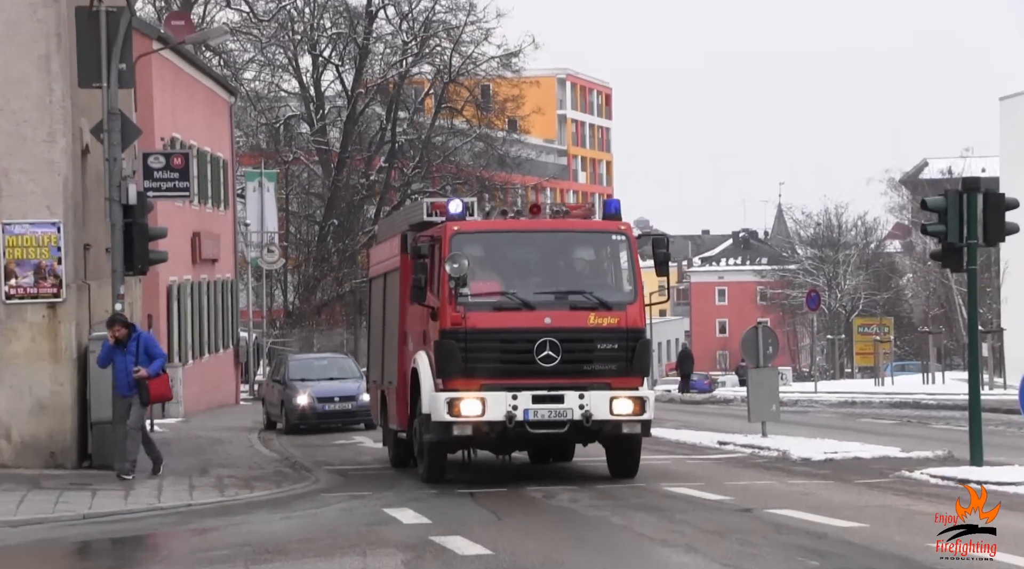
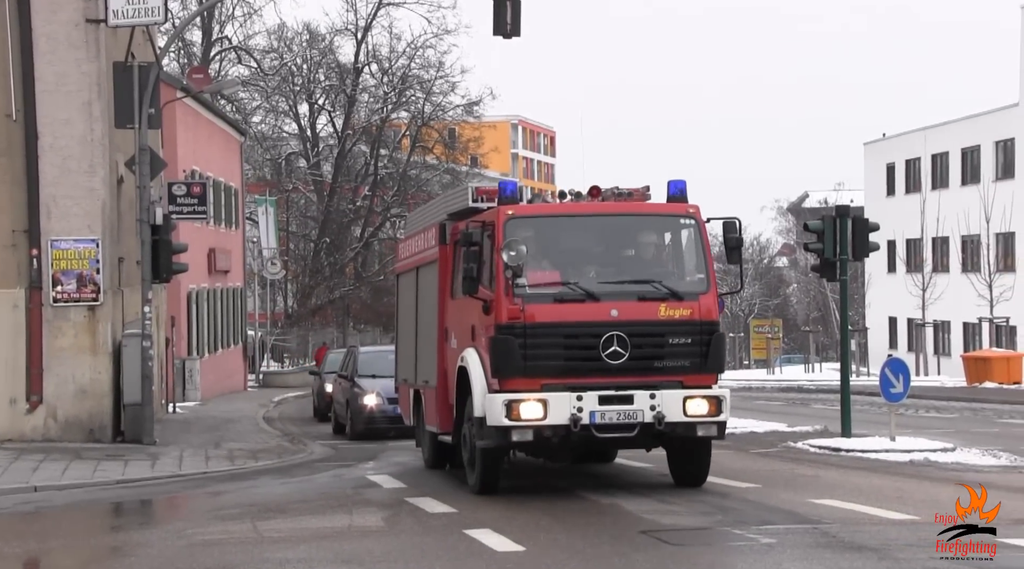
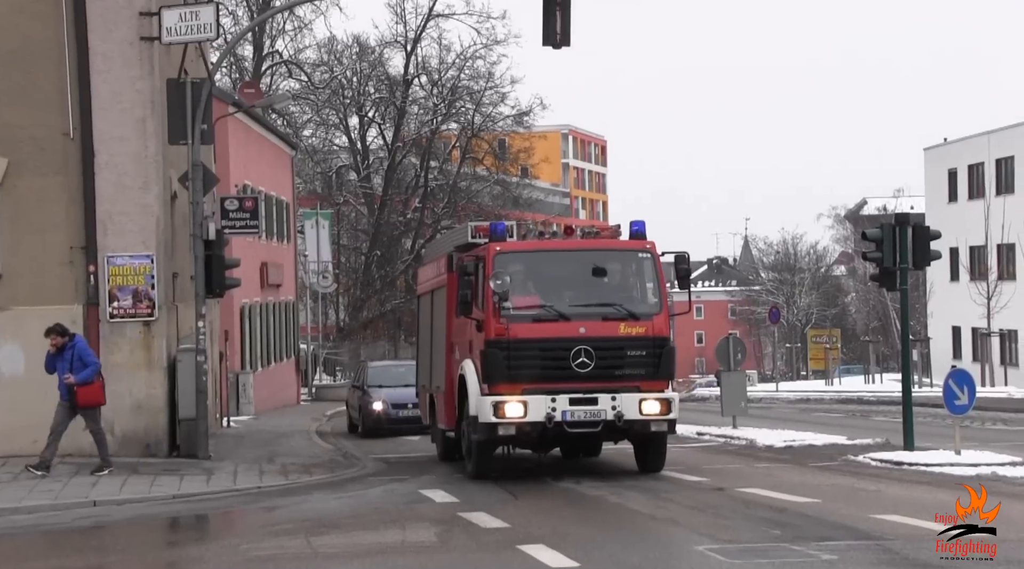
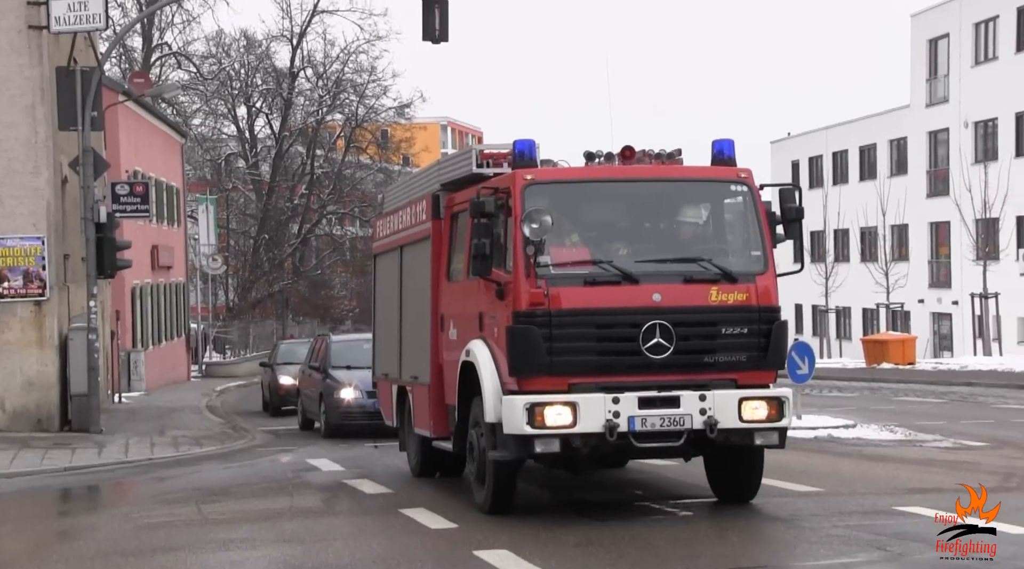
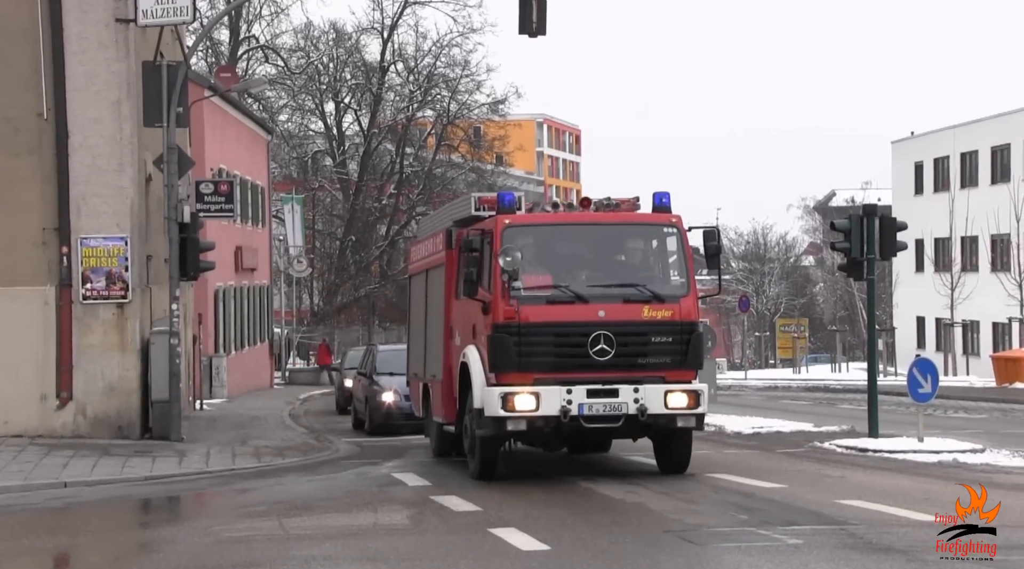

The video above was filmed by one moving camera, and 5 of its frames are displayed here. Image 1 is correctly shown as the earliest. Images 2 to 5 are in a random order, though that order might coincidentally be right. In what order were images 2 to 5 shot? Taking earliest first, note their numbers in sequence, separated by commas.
3, 5, 2, 4
